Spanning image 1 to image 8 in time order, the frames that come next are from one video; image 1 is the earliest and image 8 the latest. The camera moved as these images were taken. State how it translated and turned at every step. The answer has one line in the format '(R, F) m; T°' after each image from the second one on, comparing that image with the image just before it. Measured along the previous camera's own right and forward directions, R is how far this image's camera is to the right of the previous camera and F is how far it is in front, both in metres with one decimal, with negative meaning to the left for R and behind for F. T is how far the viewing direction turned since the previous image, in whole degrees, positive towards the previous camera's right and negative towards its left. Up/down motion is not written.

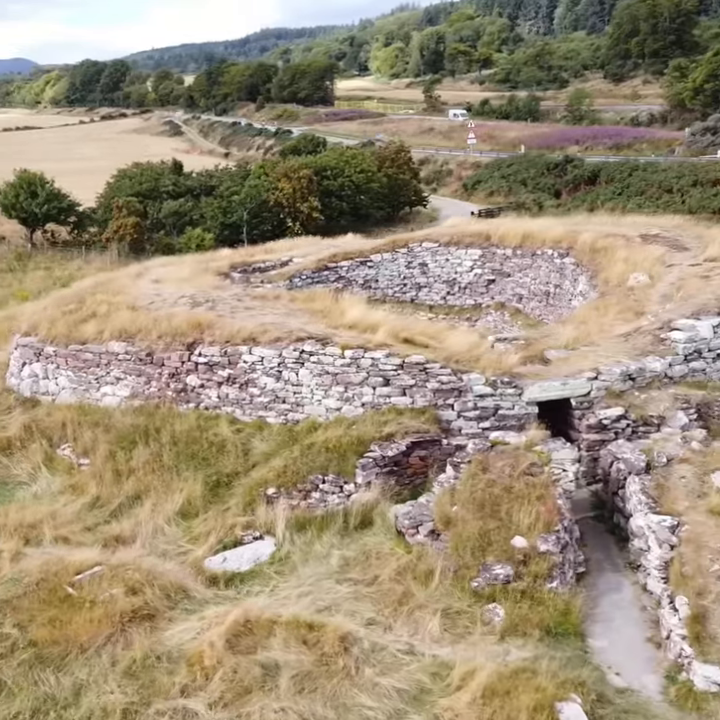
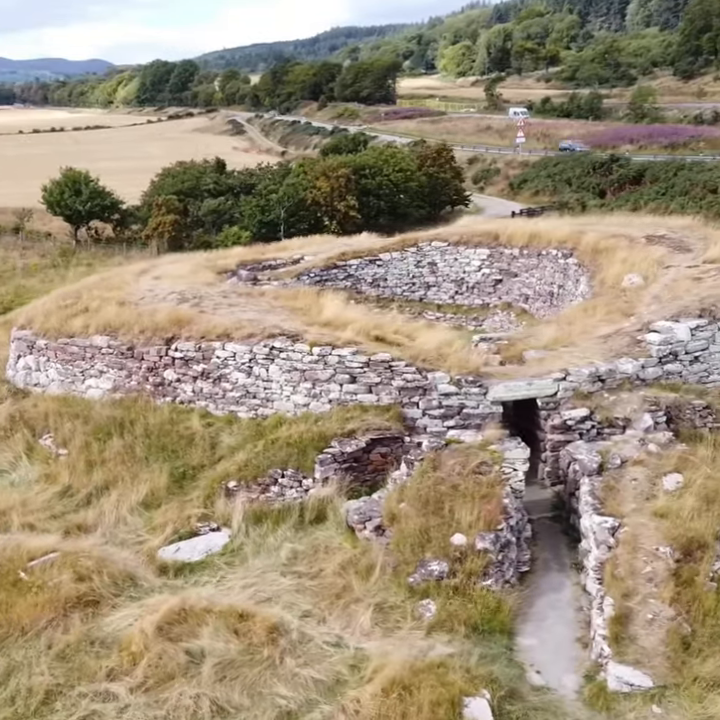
(+1.1, -0.1) m; -3°
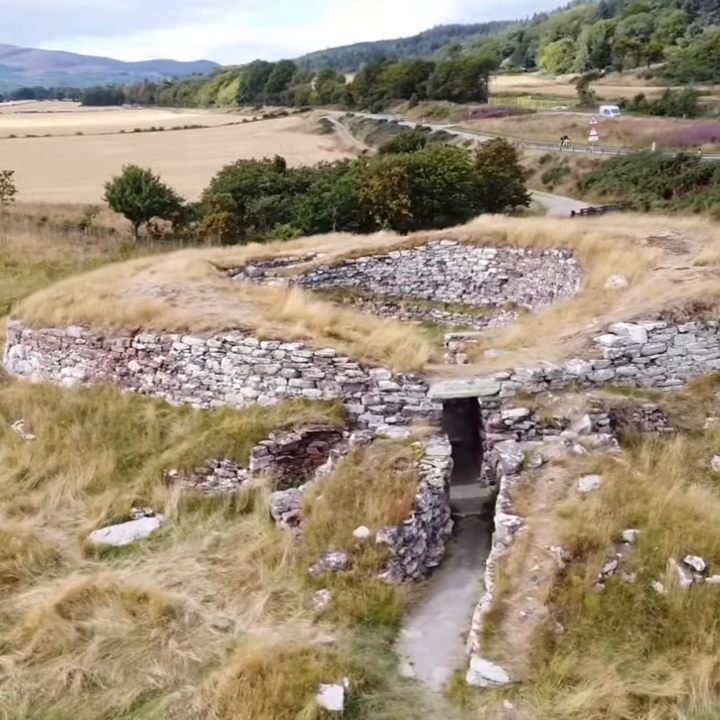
(+1.6, -0.1) m; -4°
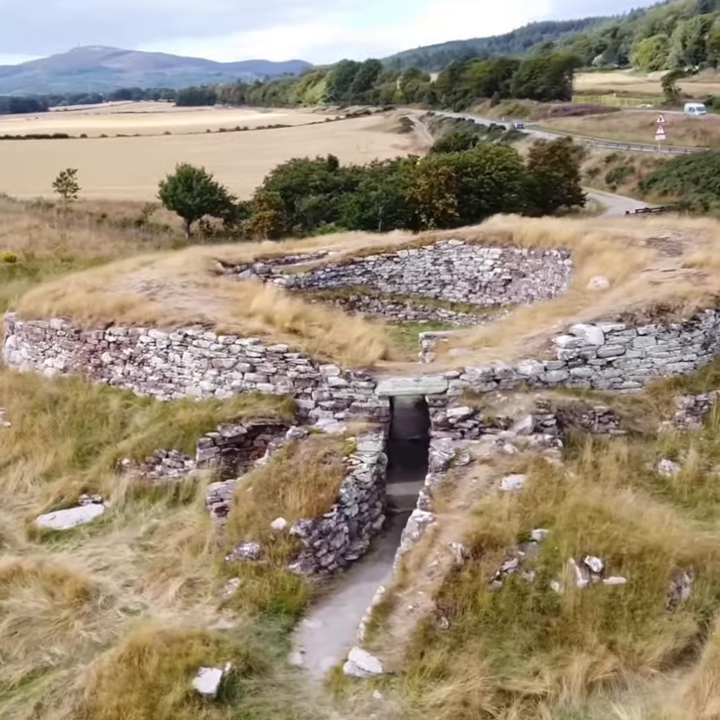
(+1.5, -0.1) m; -4°
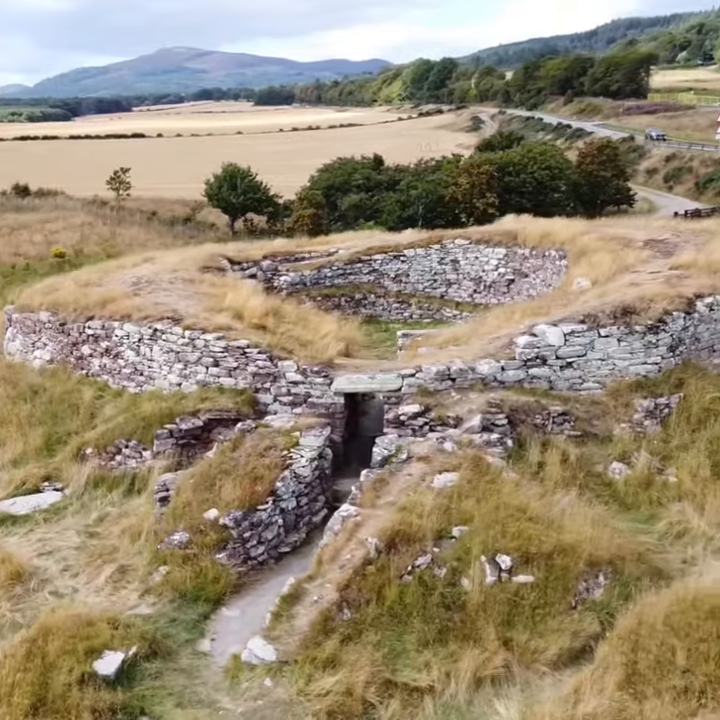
(+1.3, -0.1) m; -3°
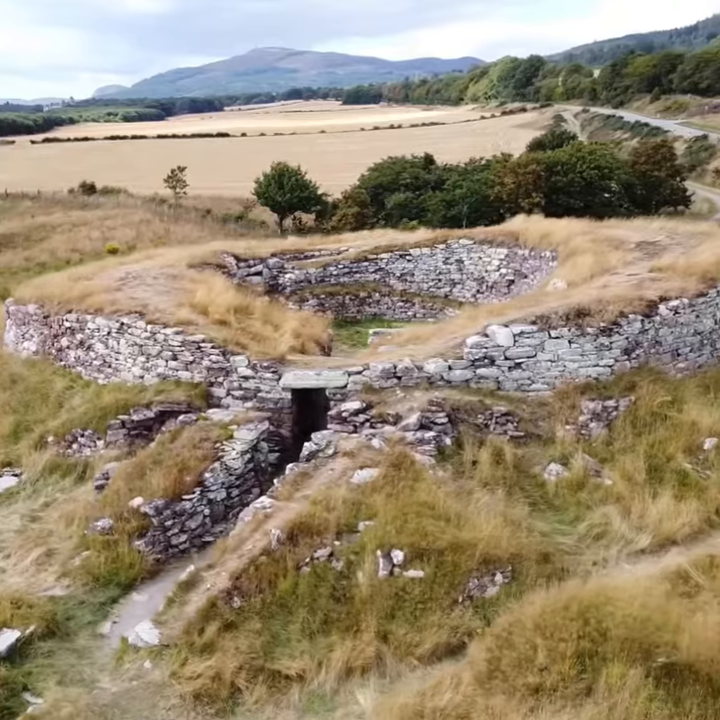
(+1.5, -0.1) m; -4°
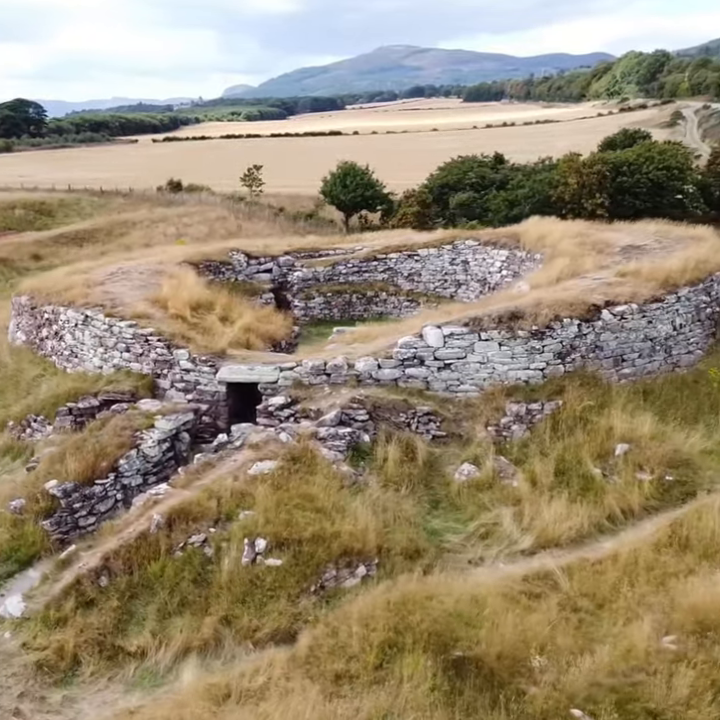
(+2.0, -0.2) m; -5°
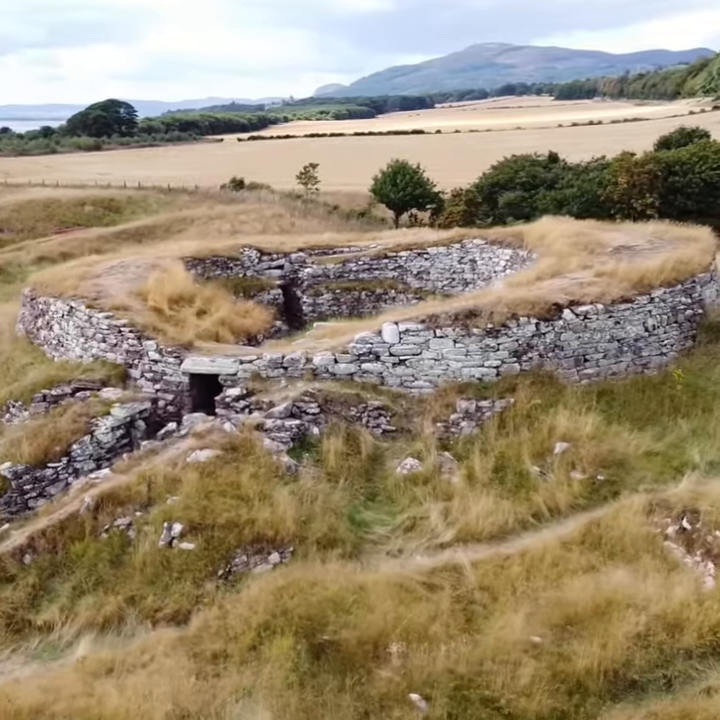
(+1.4, -0.1) m; -4°
